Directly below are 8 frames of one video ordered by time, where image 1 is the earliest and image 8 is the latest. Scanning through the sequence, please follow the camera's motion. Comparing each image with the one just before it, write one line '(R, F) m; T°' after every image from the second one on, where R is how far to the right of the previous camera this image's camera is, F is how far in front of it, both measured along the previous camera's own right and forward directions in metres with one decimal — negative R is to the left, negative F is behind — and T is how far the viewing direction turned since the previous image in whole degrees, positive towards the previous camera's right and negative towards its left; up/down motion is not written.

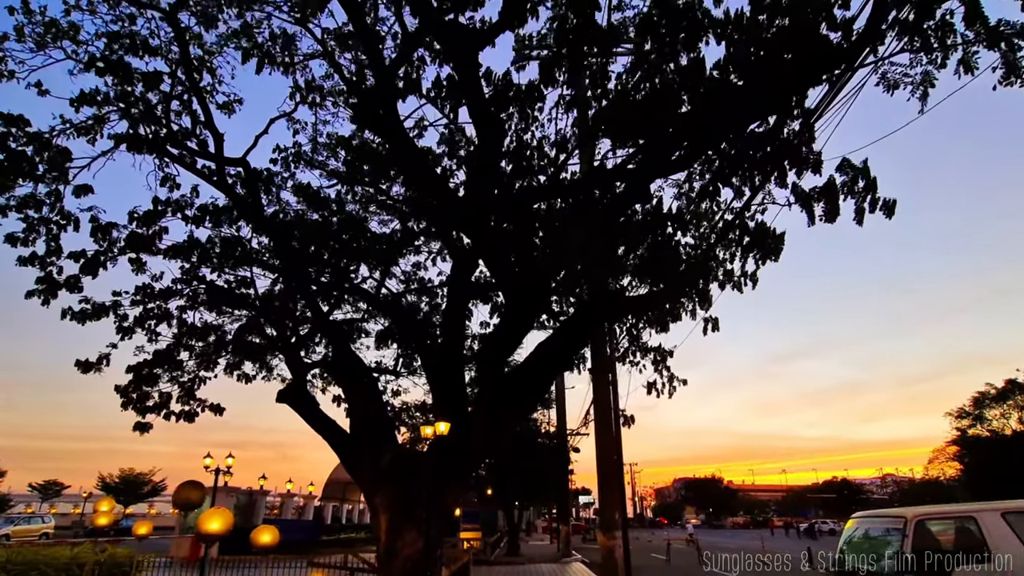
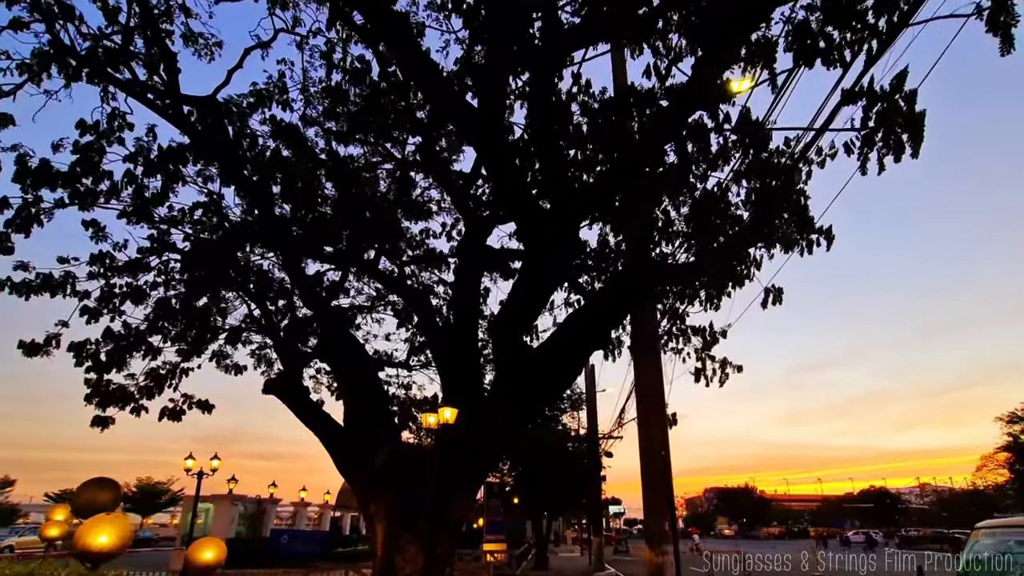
(0.0, +1.7) m; -2°
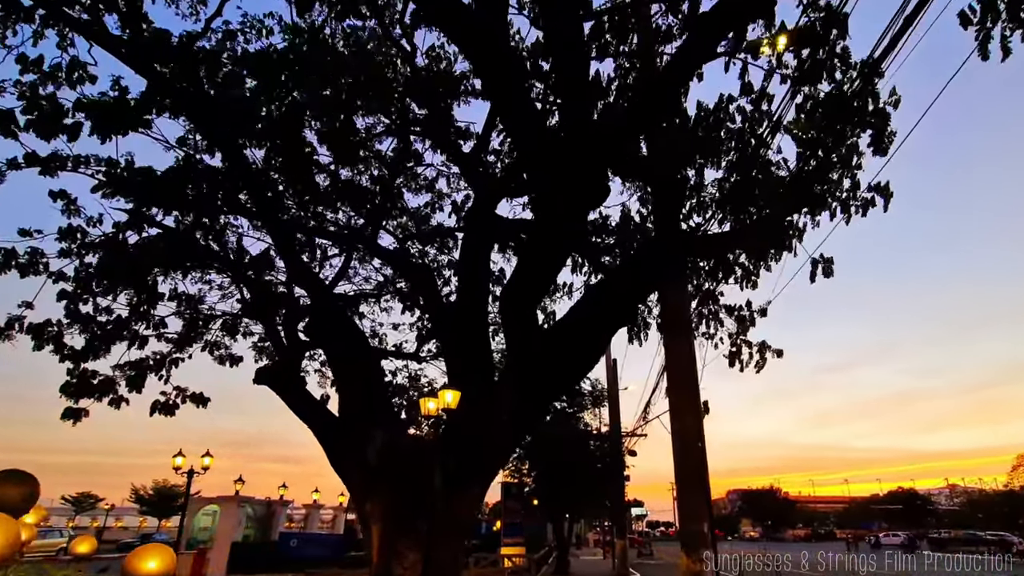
(+0.1, +1.0) m; -1°
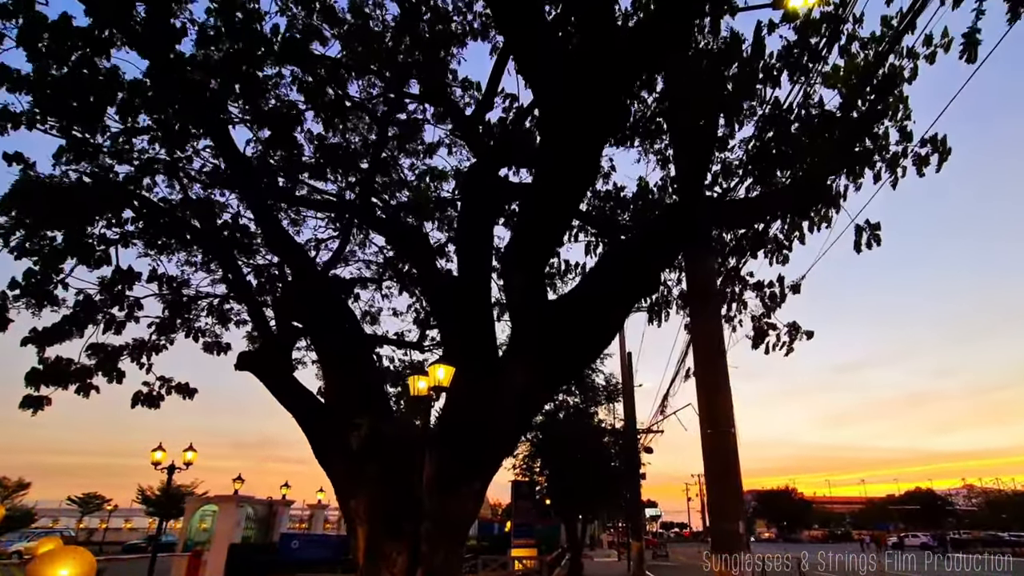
(+0.1, +0.9) m; -1°
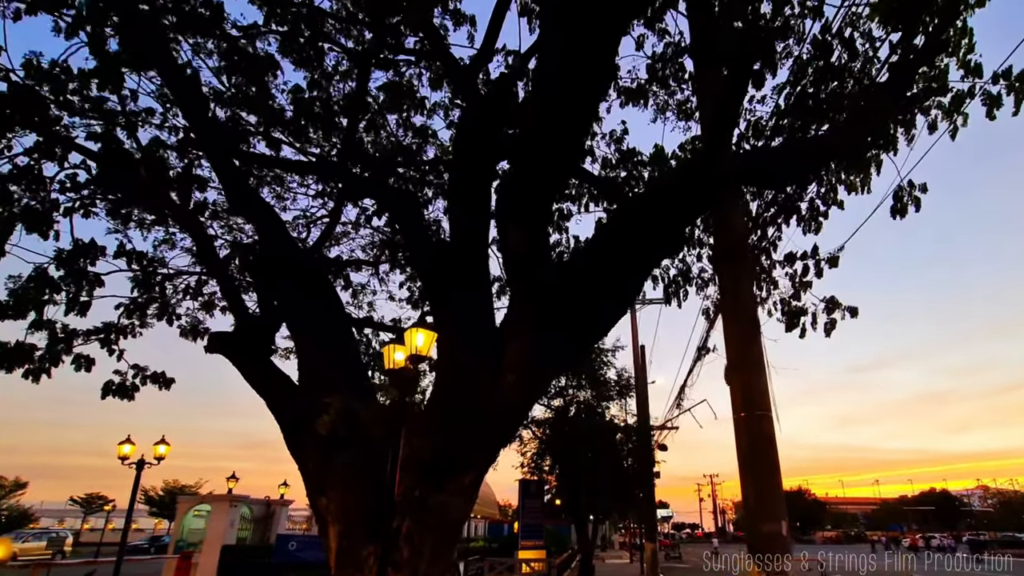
(+0.1, +0.9) m; -1°
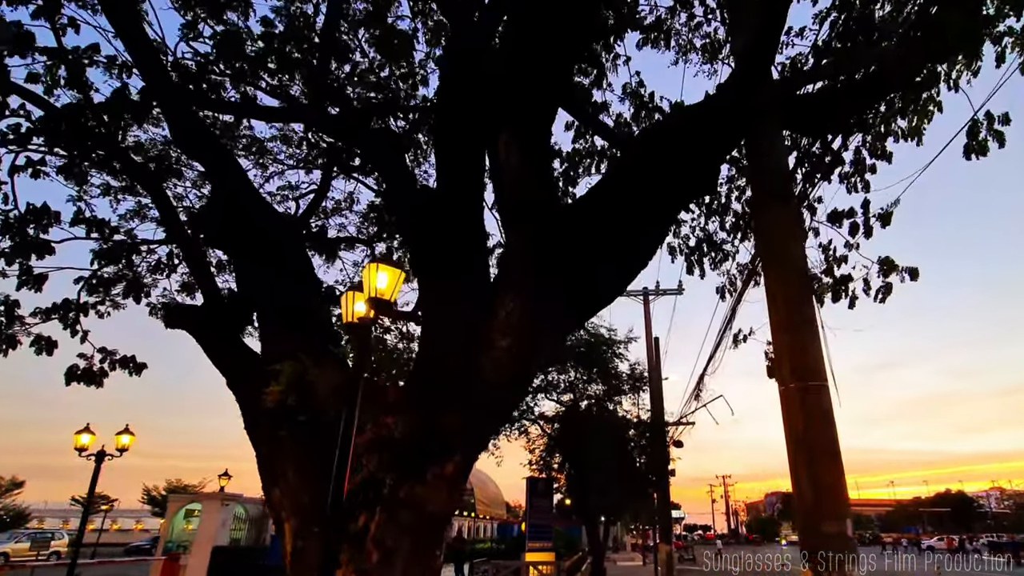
(+0.1, +0.9) m; -1°
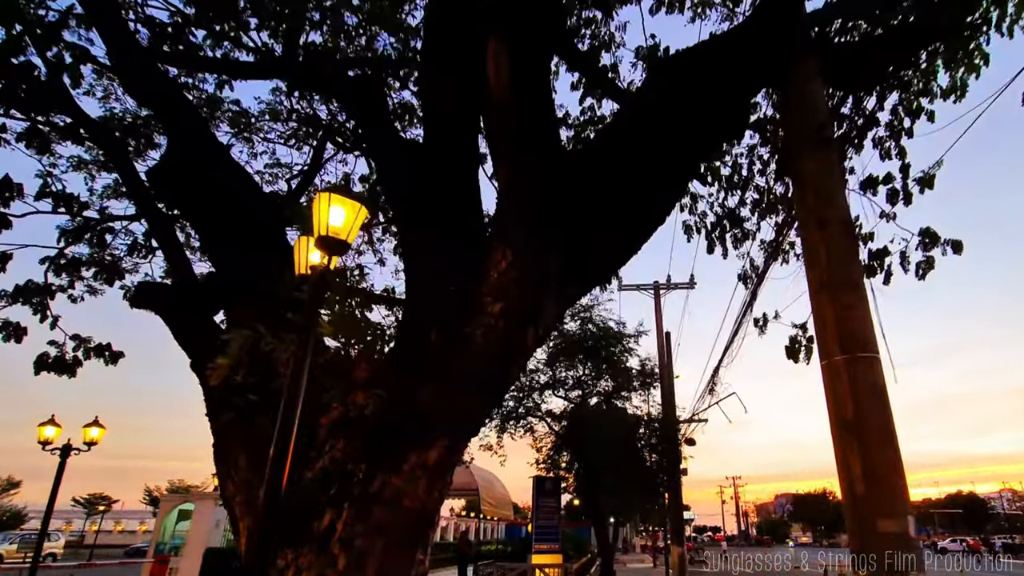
(0.0, +0.7) m; -1°
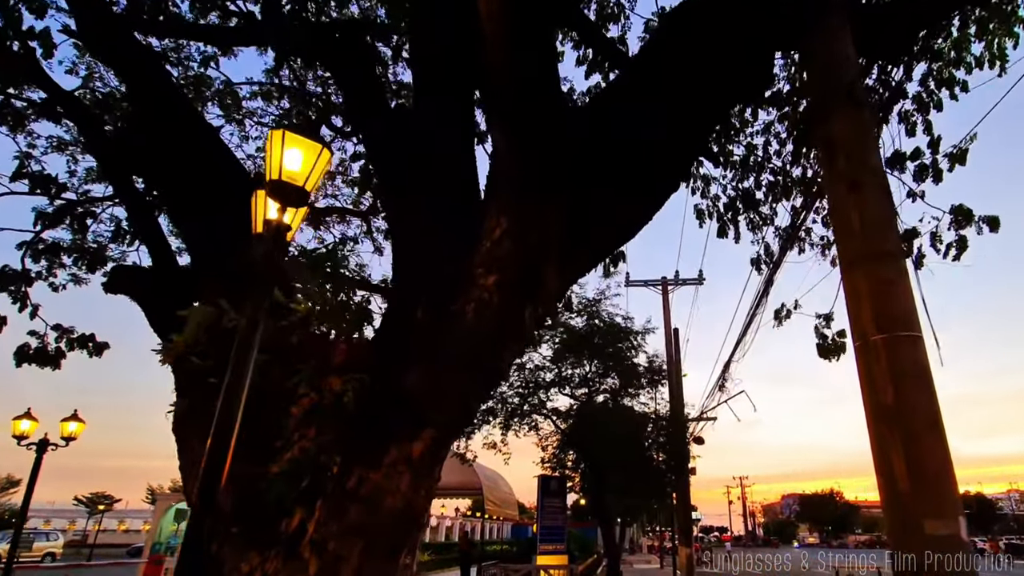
(0.0, +0.4) m; 0°
